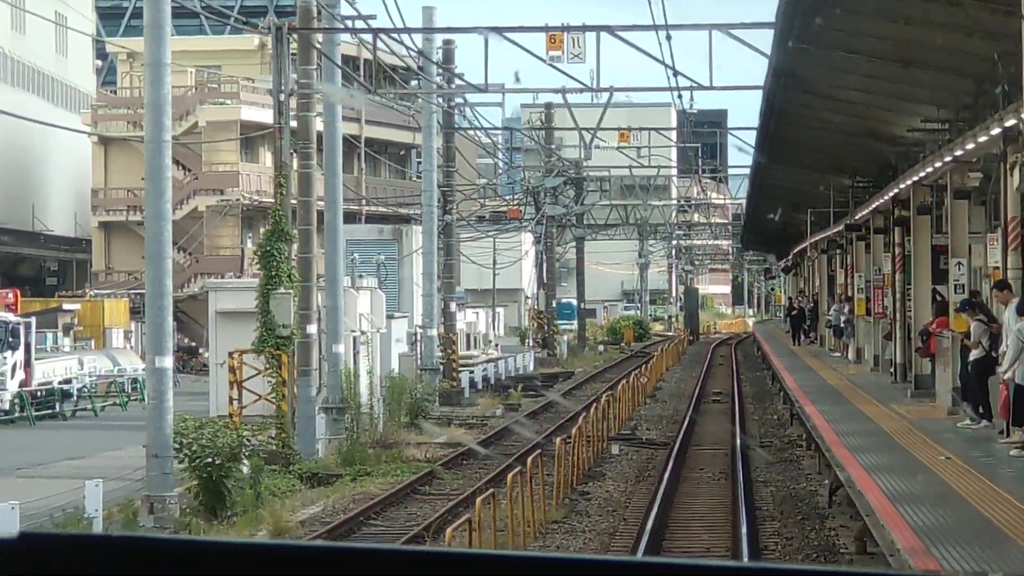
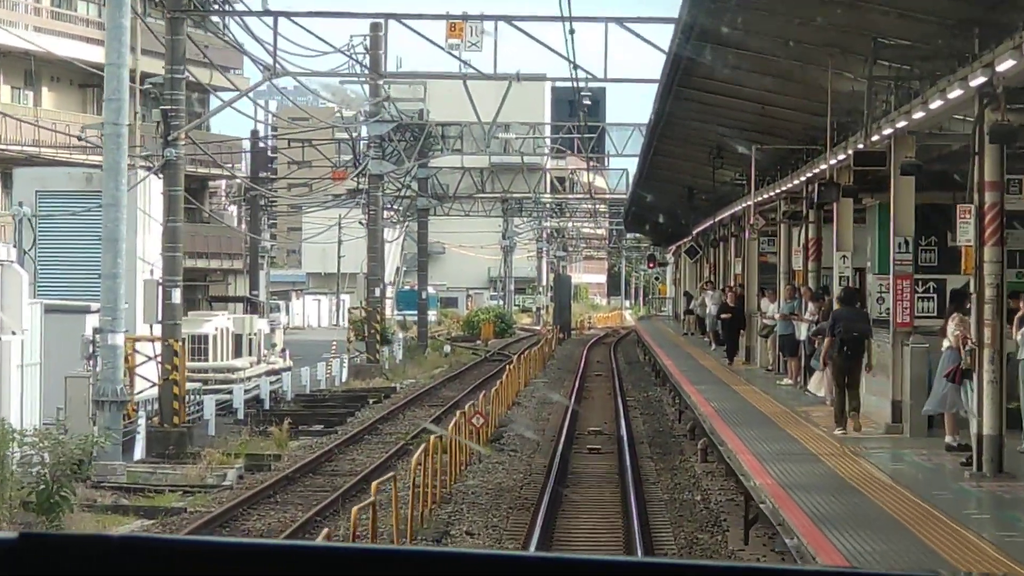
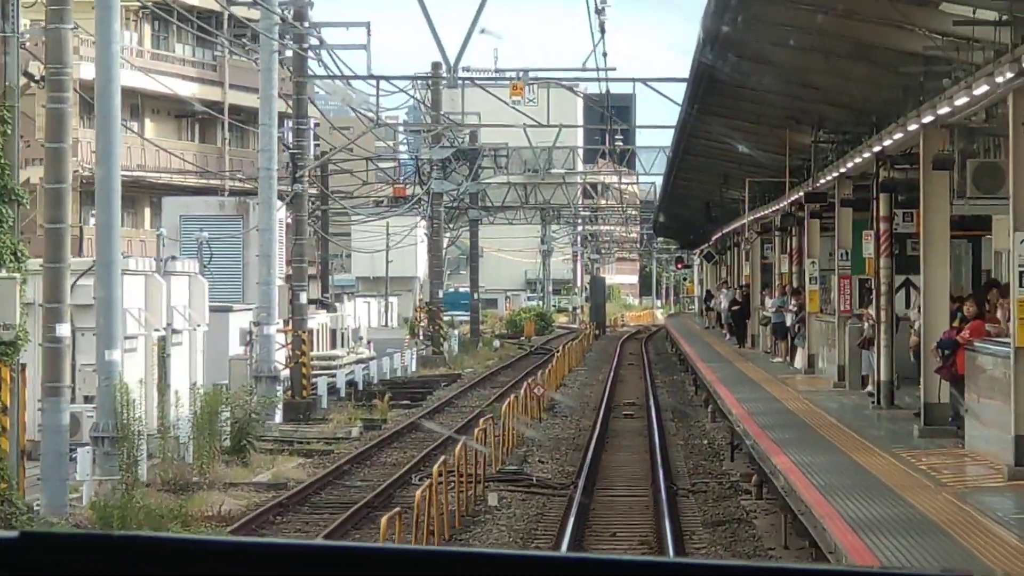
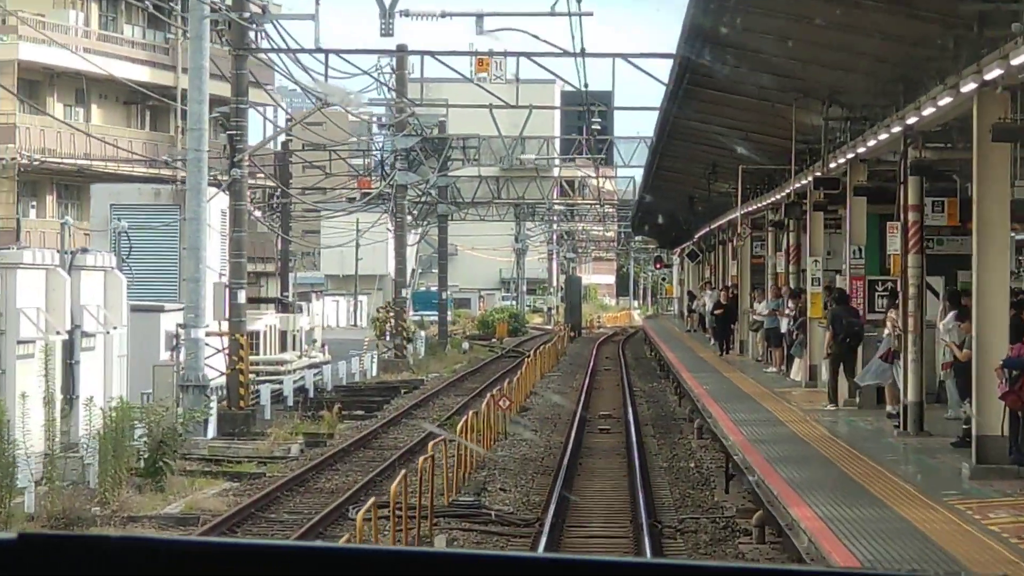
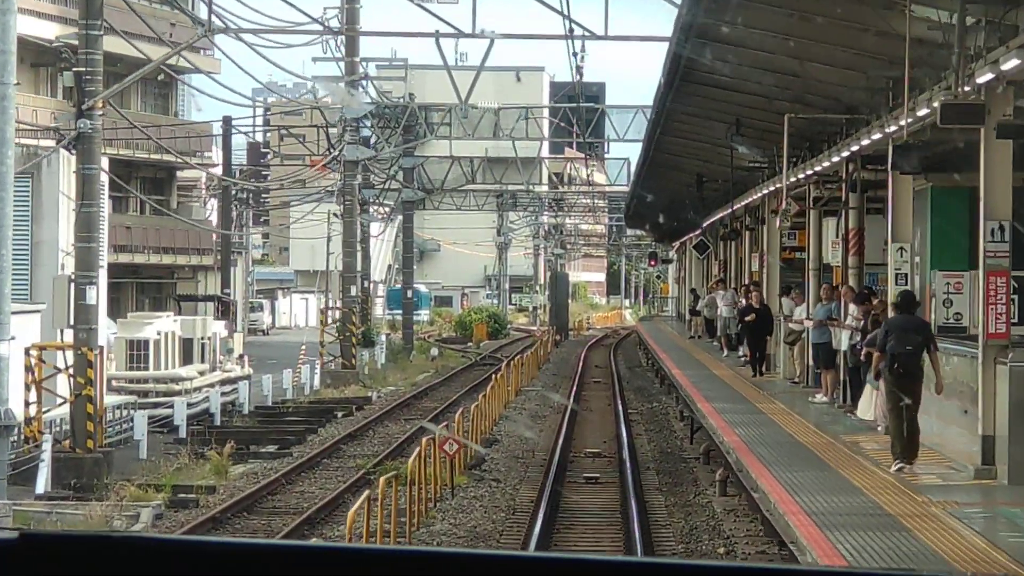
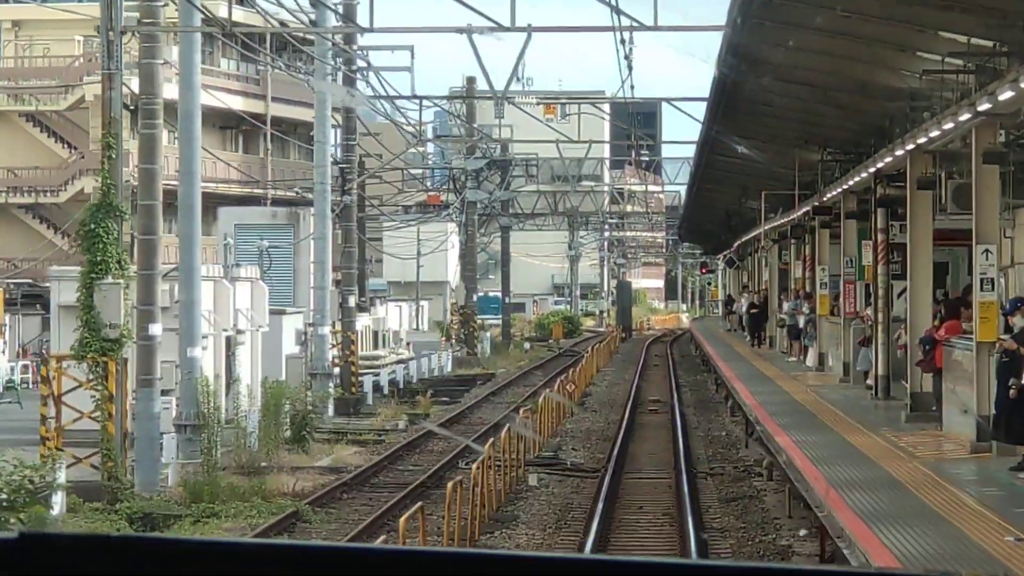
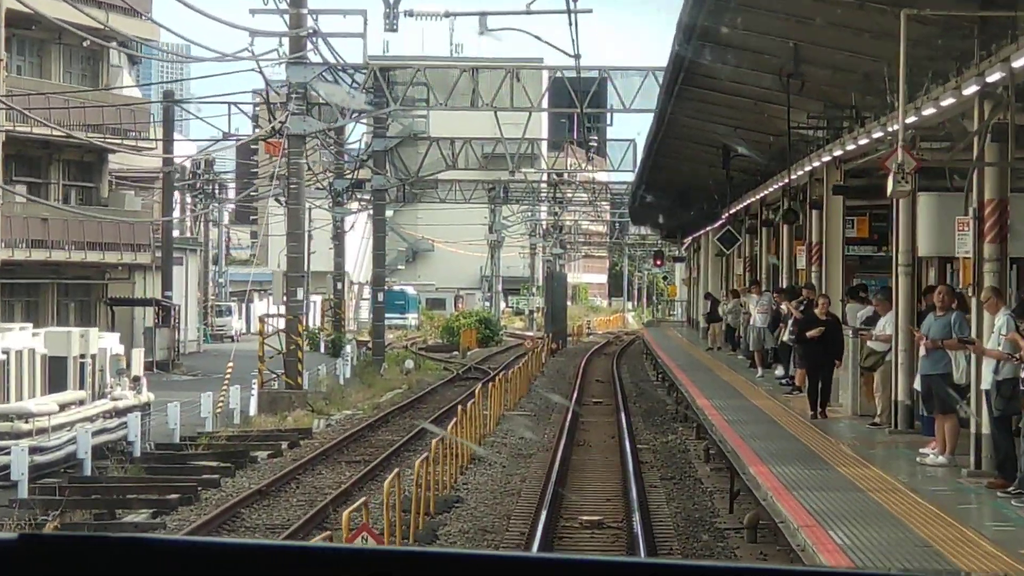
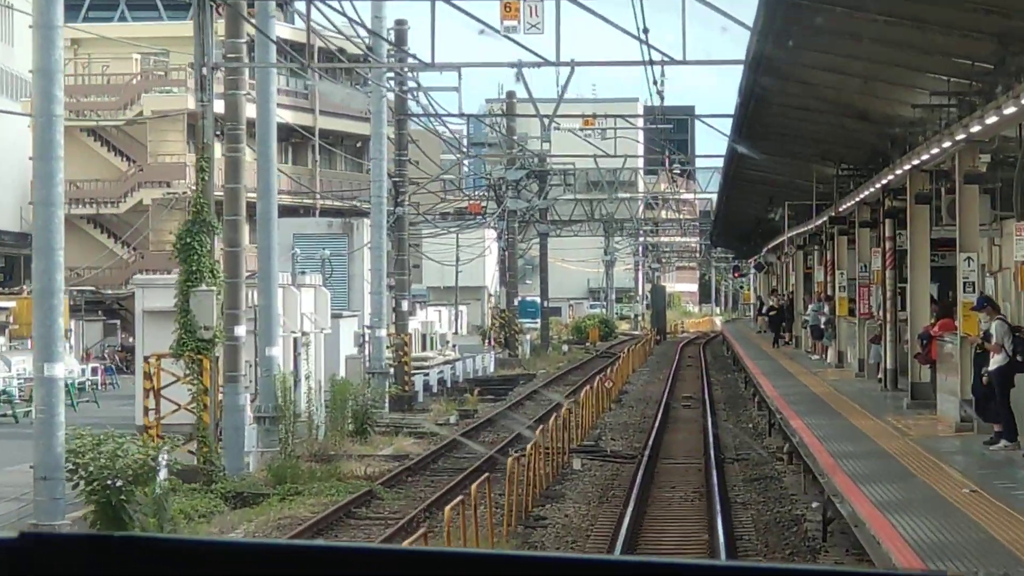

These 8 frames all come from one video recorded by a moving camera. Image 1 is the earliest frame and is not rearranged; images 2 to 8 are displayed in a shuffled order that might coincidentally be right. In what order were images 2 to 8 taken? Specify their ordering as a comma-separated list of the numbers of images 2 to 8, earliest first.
8, 6, 3, 4, 2, 5, 7
